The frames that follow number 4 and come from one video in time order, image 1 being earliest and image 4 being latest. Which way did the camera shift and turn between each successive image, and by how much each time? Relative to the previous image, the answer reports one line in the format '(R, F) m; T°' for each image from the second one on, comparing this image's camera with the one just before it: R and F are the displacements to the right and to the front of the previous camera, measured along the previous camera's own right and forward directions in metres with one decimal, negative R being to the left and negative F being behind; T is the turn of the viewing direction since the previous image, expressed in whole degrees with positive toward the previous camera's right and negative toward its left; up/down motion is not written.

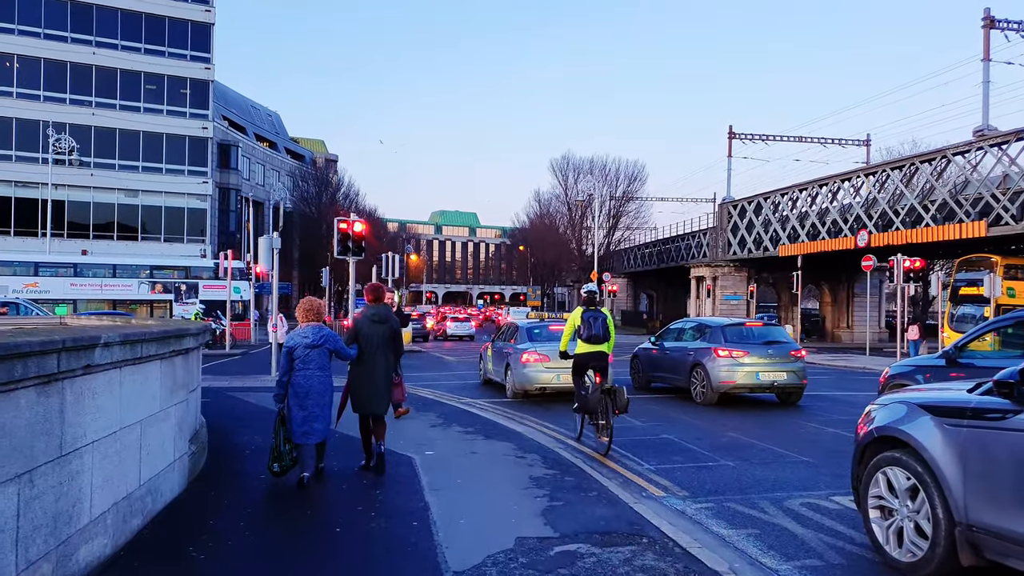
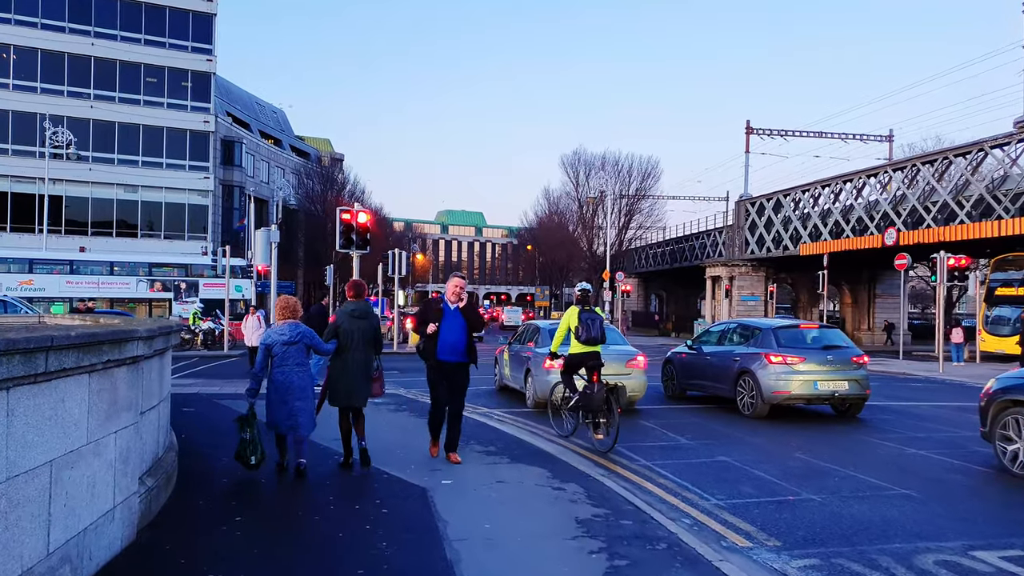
(-0.2, +1.5) m; 0°
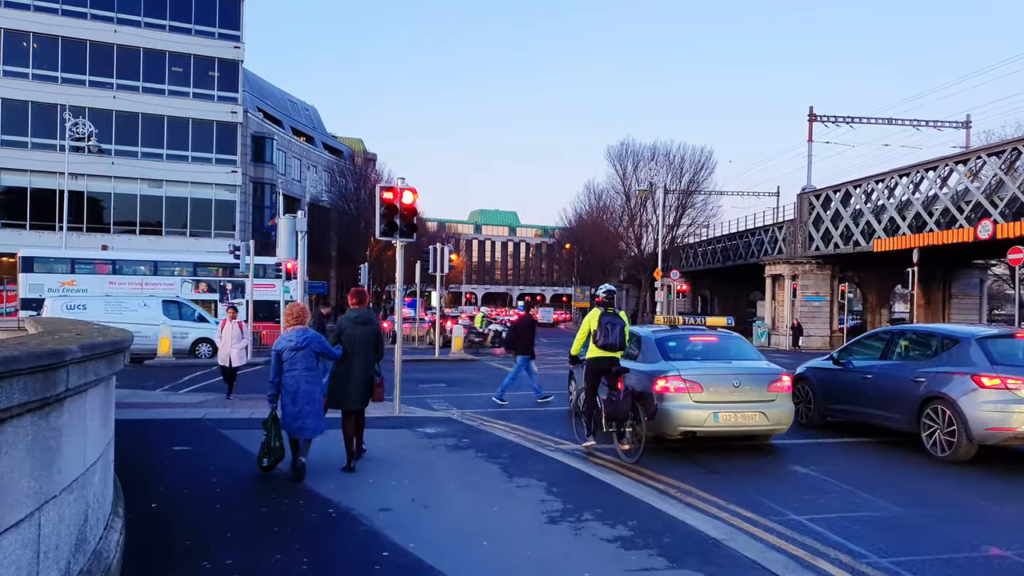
(-0.7, +3.0) m; -2°
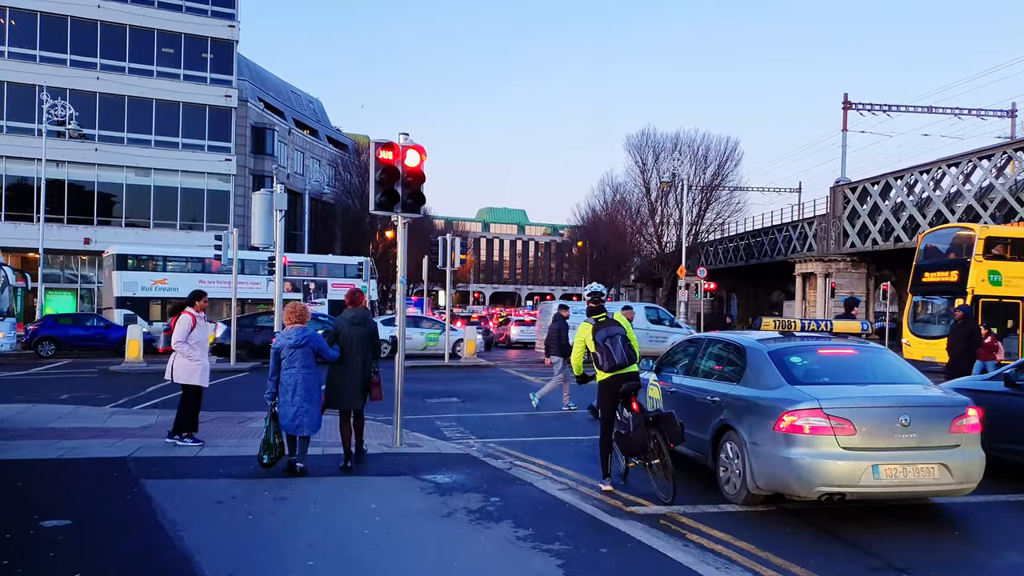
(-0.3, +2.9) m; 0°
